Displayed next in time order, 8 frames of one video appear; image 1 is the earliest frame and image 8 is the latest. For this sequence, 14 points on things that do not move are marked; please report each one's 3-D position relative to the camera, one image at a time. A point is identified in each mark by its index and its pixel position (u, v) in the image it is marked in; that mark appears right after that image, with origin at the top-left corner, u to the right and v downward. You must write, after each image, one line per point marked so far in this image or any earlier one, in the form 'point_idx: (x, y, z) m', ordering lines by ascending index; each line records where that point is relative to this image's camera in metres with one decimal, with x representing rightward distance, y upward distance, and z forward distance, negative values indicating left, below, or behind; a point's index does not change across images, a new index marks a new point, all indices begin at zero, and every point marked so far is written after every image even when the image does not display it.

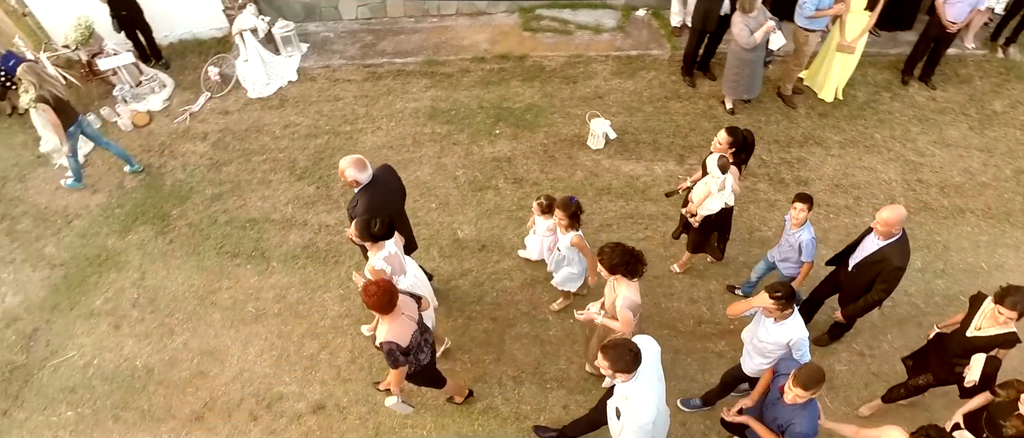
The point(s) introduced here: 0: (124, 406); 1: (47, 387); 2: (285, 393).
0: (-2.8, -1.4, +3.9) m
1: (-3.5, -1.3, +4.1) m
2: (-1.6, -1.2, +3.8) m
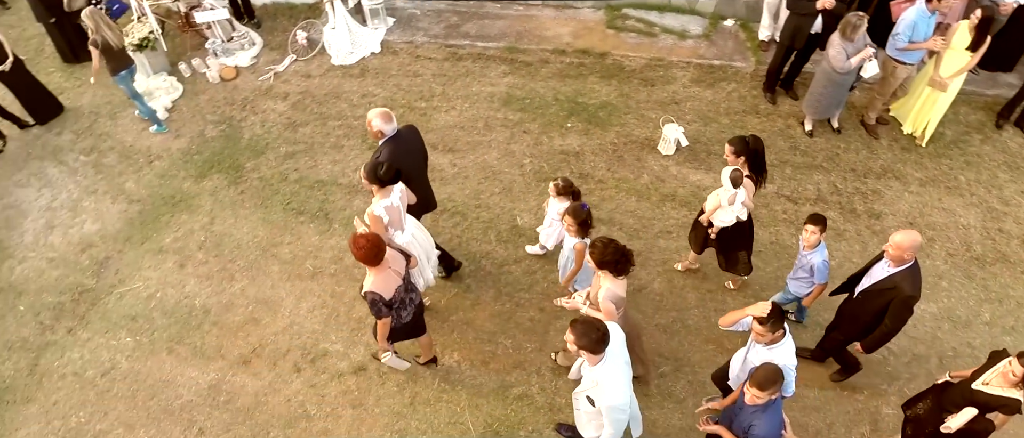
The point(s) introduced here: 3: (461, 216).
0: (-2.6, -0.9, +4.1) m
1: (-3.2, -0.7, +4.3) m
2: (-1.3, -1.0, +3.9) m
3: (-0.4, 0.0, +4.3) m
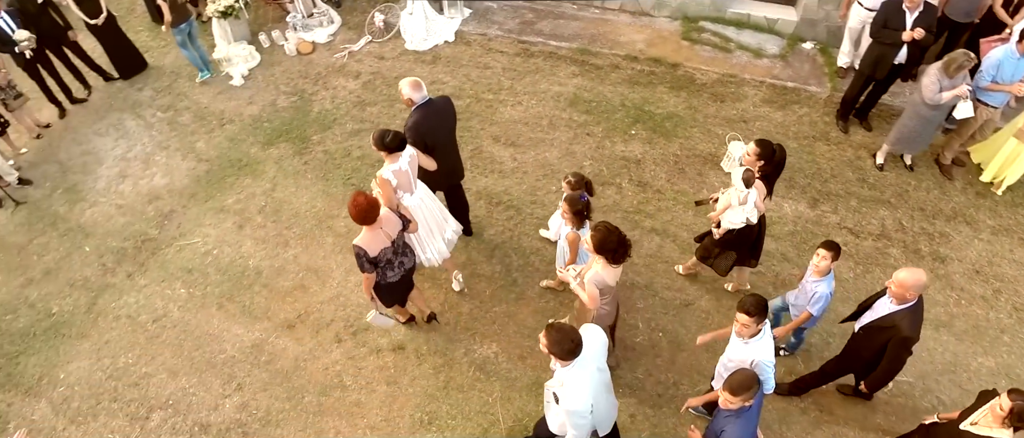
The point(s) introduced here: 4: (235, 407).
0: (-2.3, -0.6, +4.3) m
1: (-2.9, -0.4, +4.5) m
2: (-1.0, -0.8, +4.0) m
3: (0.0, +0.1, +4.4) m
4: (-2.0, -1.3, +3.8) m
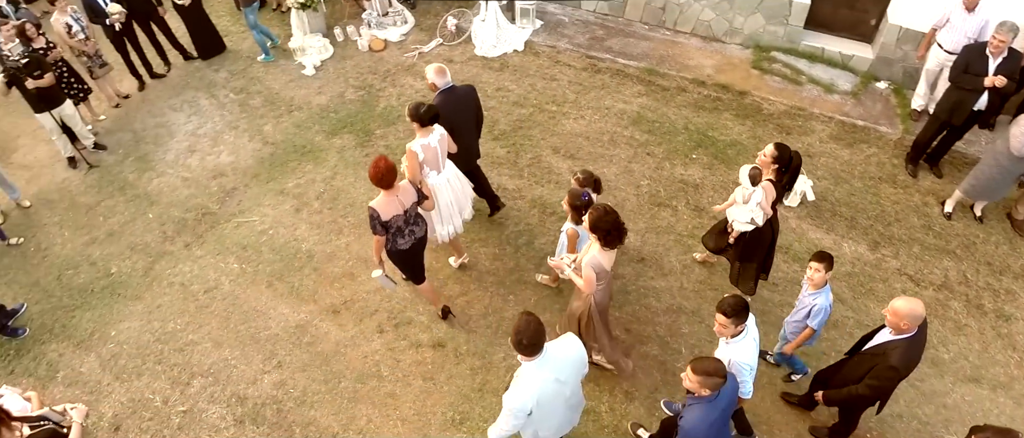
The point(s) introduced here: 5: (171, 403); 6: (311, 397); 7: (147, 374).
0: (-1.9, -0.5, +4.4) m
1: (-2.5, -0.2, +4.7) m
2: (-0.8, -0.8, +4.1) m
3: (+0.4, 0.0, +4.4) m
4: (-1.8, -1.2, +3.9) m
5: (-2.6, -1.4, +4.0) m
6: (-1.5, -1.3, +3.8) m
7: (-2.8, -1.2, +4.1) m
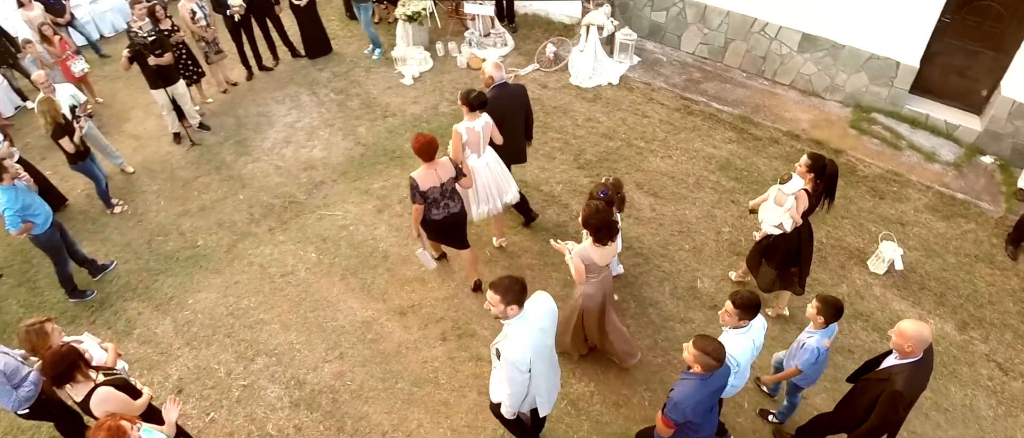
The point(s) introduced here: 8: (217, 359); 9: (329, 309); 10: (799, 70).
0: (-1.4, -0.5, +4.6) m
1: (-1.9, -0.1, +4.9) m
2: (-0.3, -0.9, +4.2) m
3: (+1.0, -0.3, +4.4) m
4: (-1.4, -1.2, +4.1) m
5: (-2.2, -1.2, +4.2) m
6: (-1.1, -1.3, +3.9) m
7: (-2.4, -1.0, +4.3) m
8: (-2.3, -1.1, +4.3) m
9: (-1.5, -0.7, +4.4) m
10: (+3.4, +1.8, +6.3) m
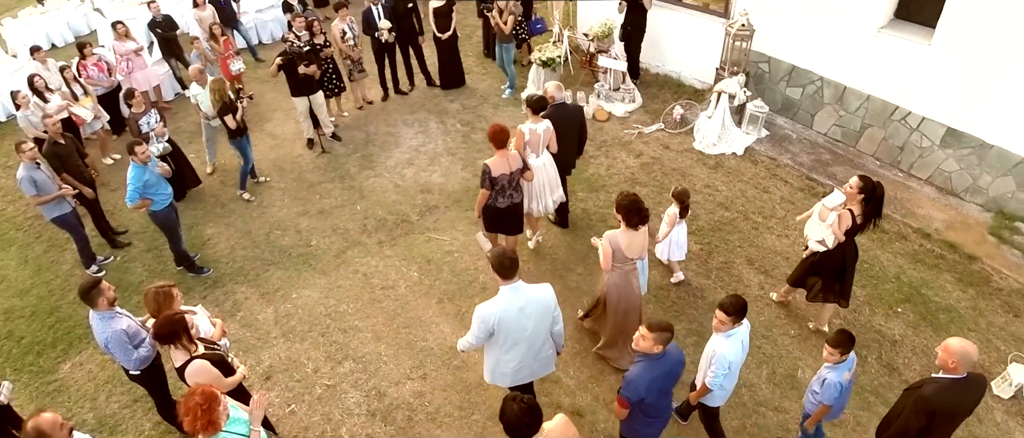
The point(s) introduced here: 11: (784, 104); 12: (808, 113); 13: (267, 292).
0: (-0.6, -0.7, +4.7) m
1: (-1.0, -0.3, +5.2) m
2: (+0.4, -1.3, +4.1) m
3: (+1.8, -0.9, +4.2) m
4: (-0.7, -1.4, +4.2) m
5: (-1.5, -1.3, +4.4) m
6: (-0.5, -1.5, +4.0) m
7: (-1.7, -1.1, +4.6) m
8: (-1.6, -1.2, +4.5) m
9: (-0.8, -0.9, +4.6) m
10: (+4.7, +0.6, +5.9) m
11: (+3.6, +1.5, +7.1) m
12: (+3.8, +1.3, +6.9) m
13: (-2.3, -0.7, +5.1) m
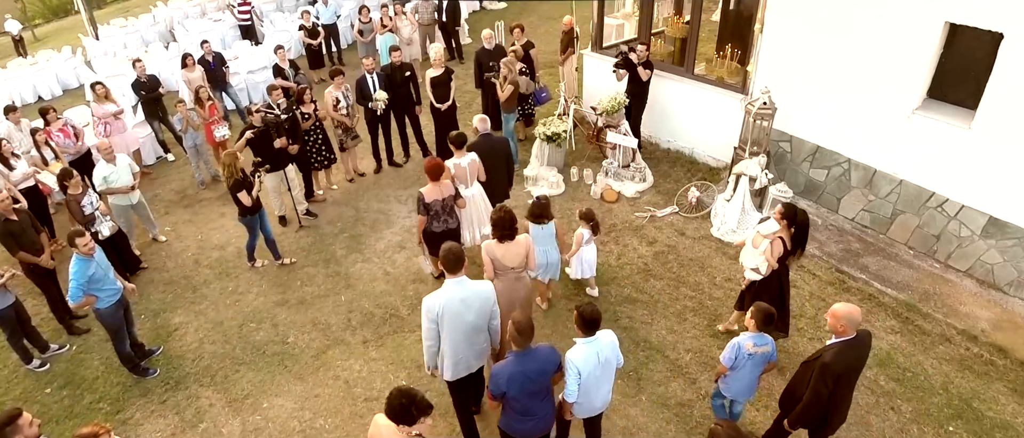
0: (-0.6, -1.5, +4.1) m
1: (-1.0, -1.1, +4.5) m
2: (+0.4, -2.1, +3.5) m
3: (+1.8, -1.7, +3.6) m
4: (-0.7, -2.2, +3.5) m
5: (-1.5, -2.1, +3.7) m
6: (-0.5, -2.3, +3.3) m
7: (-1.7, -1.9, +3.9) m
8: (-1.6, -2.0, +3.8) m
9: (-0.8, -1.8, +3.9) m
10: (+4.7, -0.4, +5.4) m
11: (+3.6, +0.4, +6.6) m
12: (+3.8, +0.3, +6.4) m
13: (-2.3, -1.6, +4.5) m
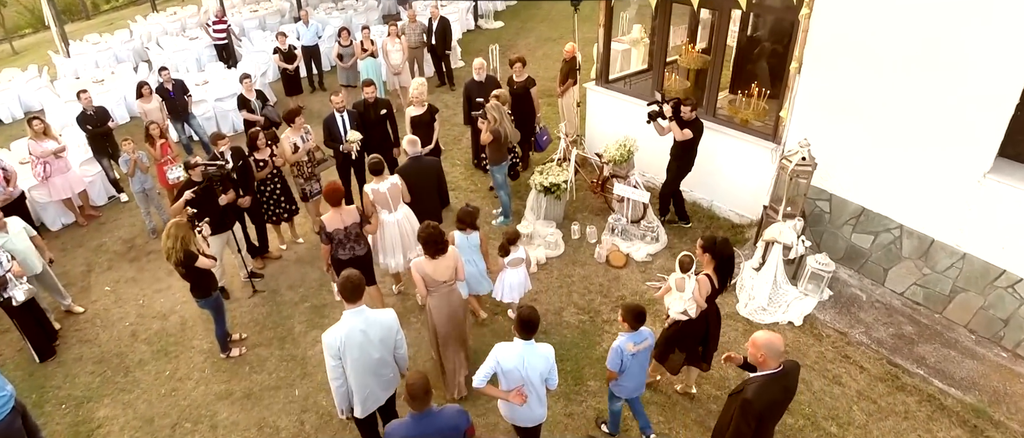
0: (-0.7, -2.2, +3.2) m
1: (-1.1, -1.8, +3.6) m
2: (+0.3, -2.8, +2.5) m
3: (+1.6, -2.5, +2.6) m
4: (-0.9, -2.9, +2.6) m
5: (-1.7, -2.8, +2.8) m
6: (-0.6, -3.0, +2.4) m
7: (-1.8, -2.6, +3.0) m
8: (-1.8, -2.7, +2.9) m
9: (-0.9, -2.5, +3.0) m
10: (+4.6, -1.1, +4.5) m
11: (+3.5, -0.3, +5.7) m
12: (+3.7, -0.5, +5.5) m
13: (-2.4, -2.2, +3.5) m
